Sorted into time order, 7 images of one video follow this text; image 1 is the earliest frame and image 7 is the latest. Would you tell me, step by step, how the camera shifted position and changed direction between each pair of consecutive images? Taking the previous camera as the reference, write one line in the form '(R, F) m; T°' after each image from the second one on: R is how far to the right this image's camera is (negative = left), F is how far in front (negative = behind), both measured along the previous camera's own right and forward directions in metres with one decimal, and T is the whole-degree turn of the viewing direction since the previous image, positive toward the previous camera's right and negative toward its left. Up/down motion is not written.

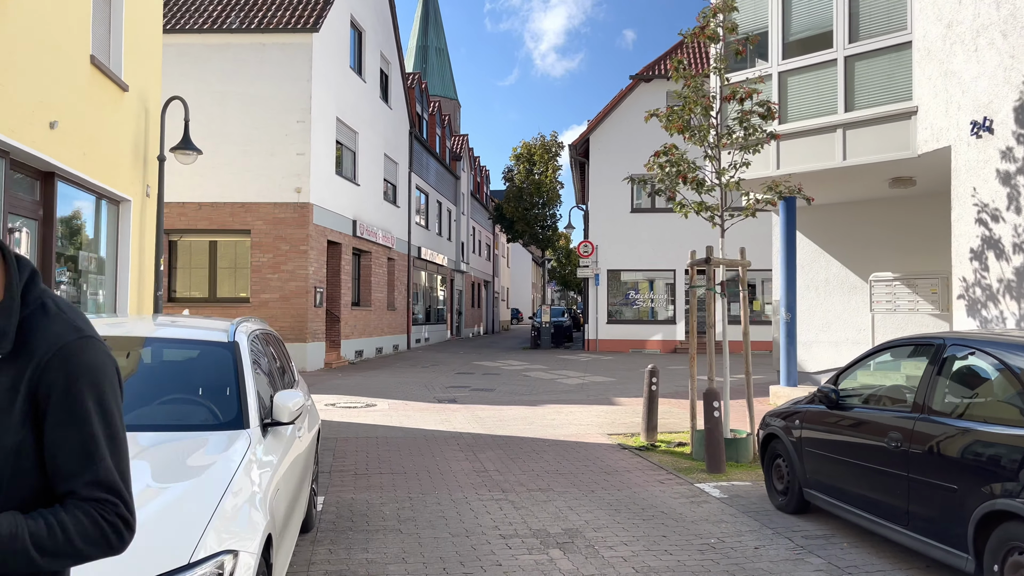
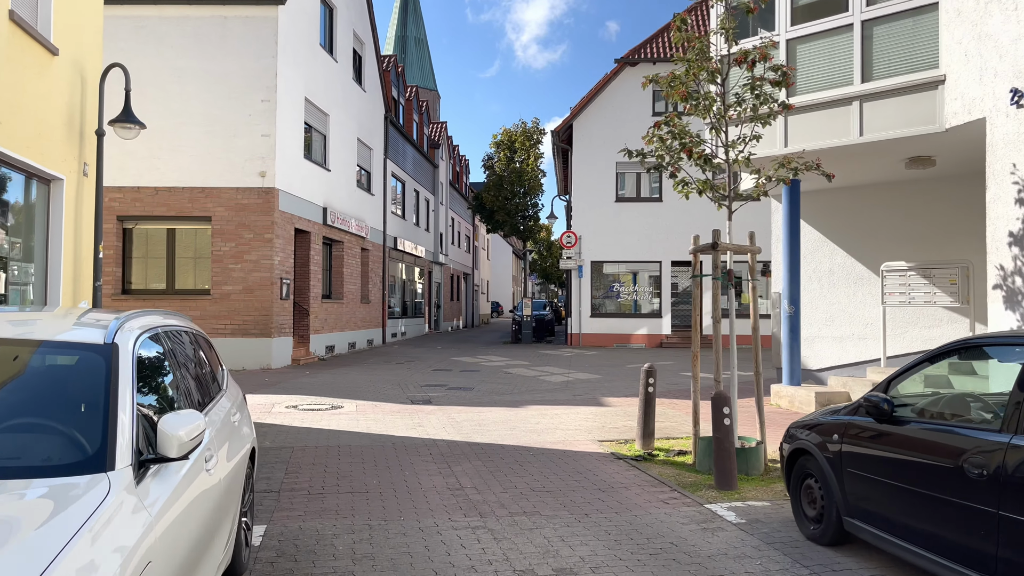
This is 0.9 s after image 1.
(0.0, +1.0) m; +1°
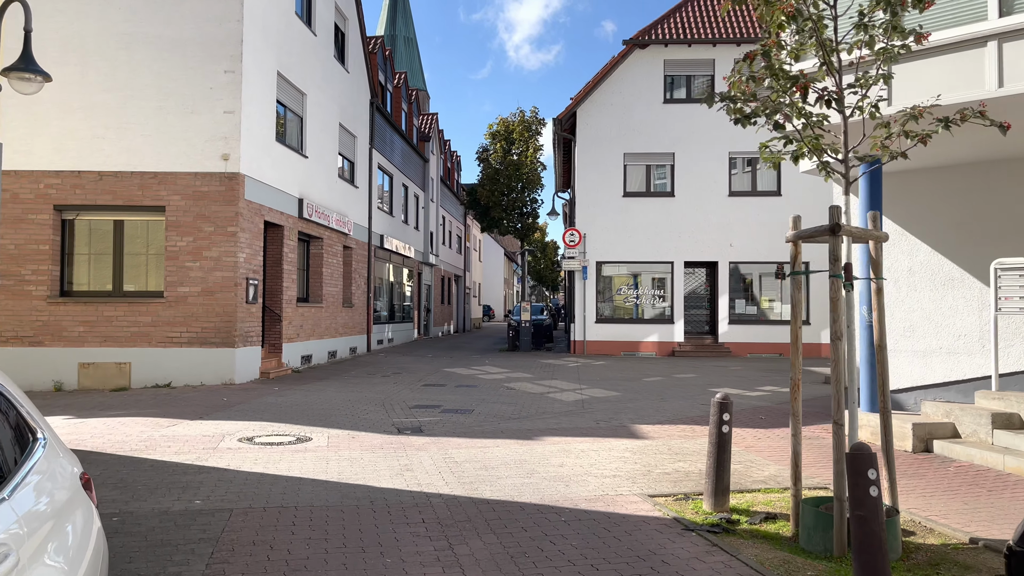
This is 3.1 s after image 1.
(-0.2, +2.1) m; +1°
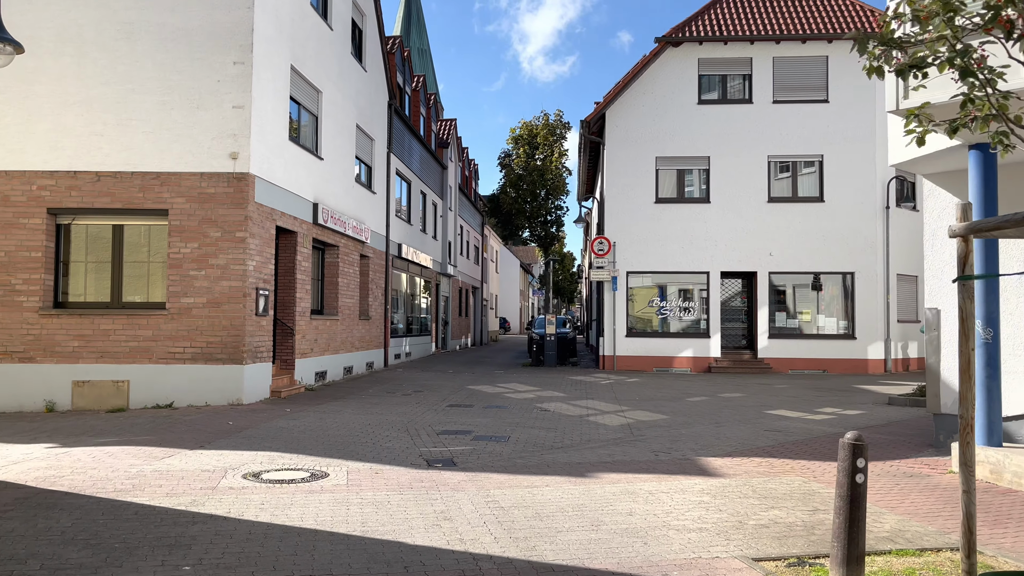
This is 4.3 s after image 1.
(-0.3, +1.2) m; -1°
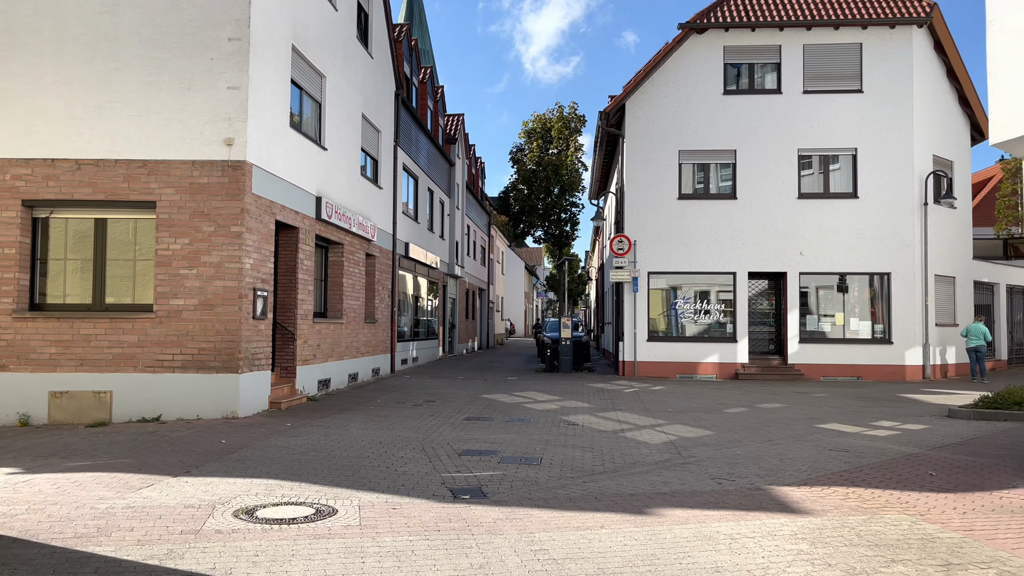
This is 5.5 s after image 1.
(-0.3, +1.2) m; 0°
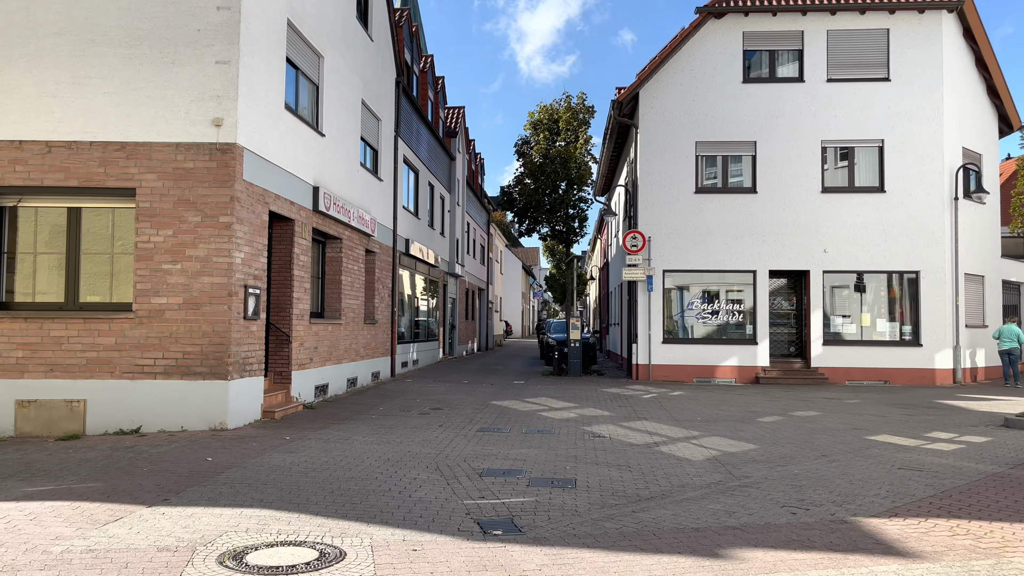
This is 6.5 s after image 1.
(-0.3, +1.1) m; 0°
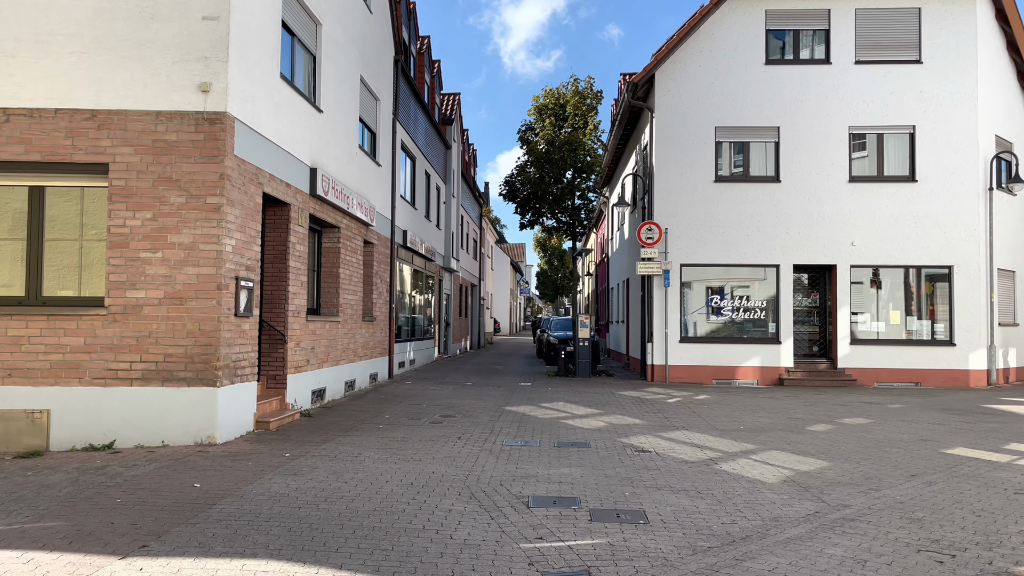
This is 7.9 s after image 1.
(-0.6, +1.3) m; +1°
